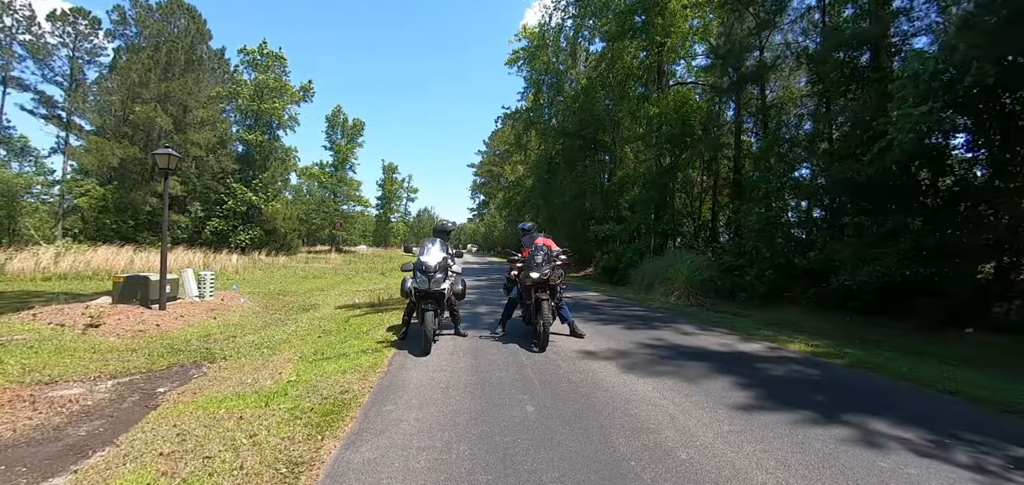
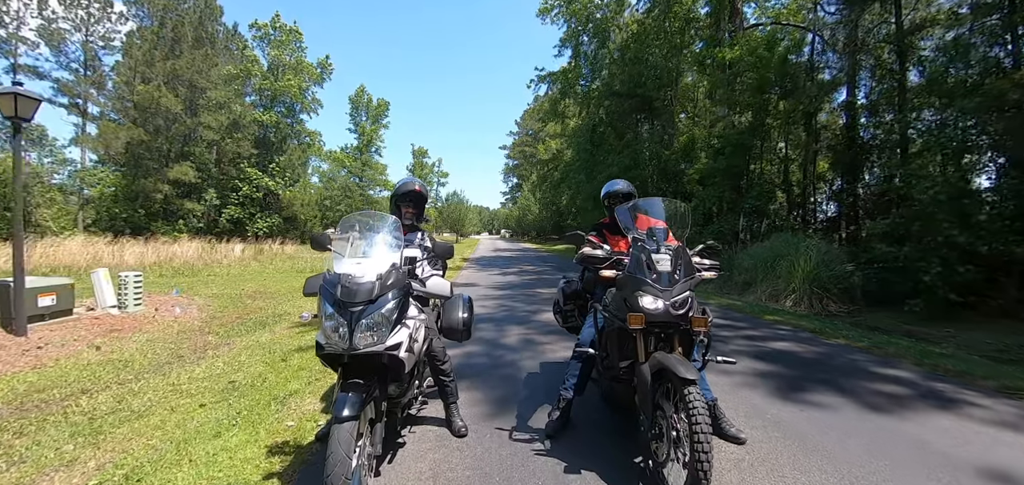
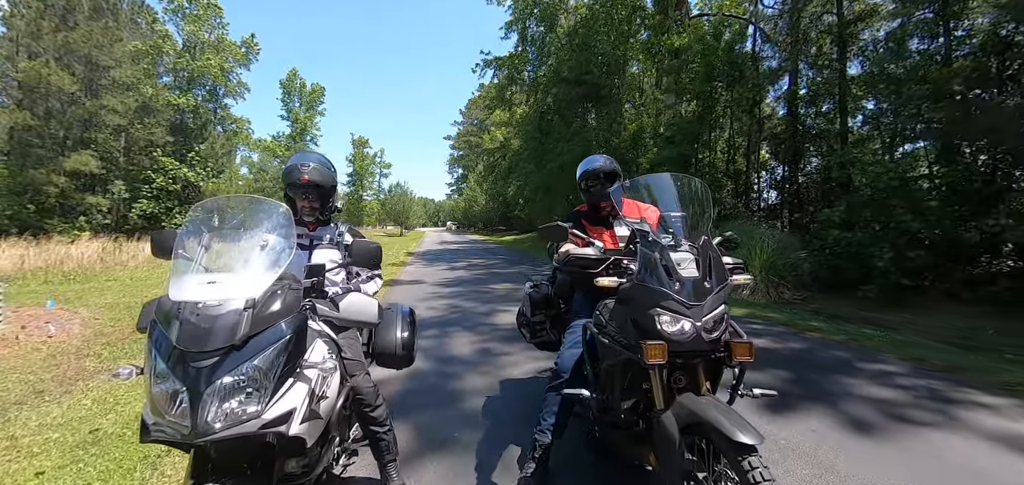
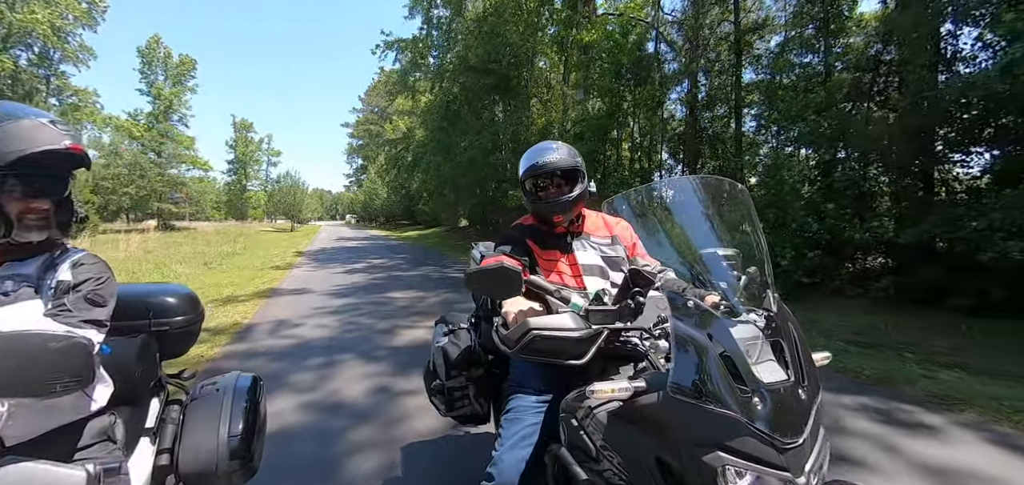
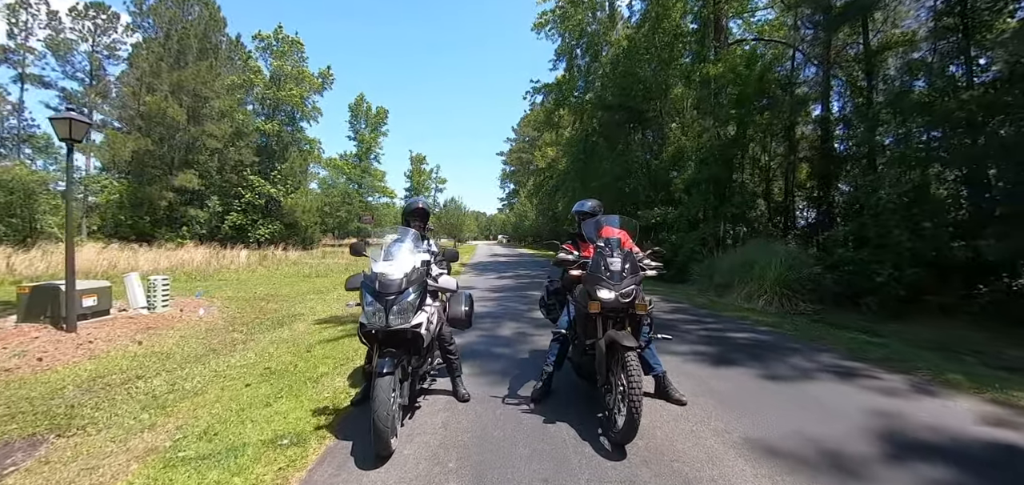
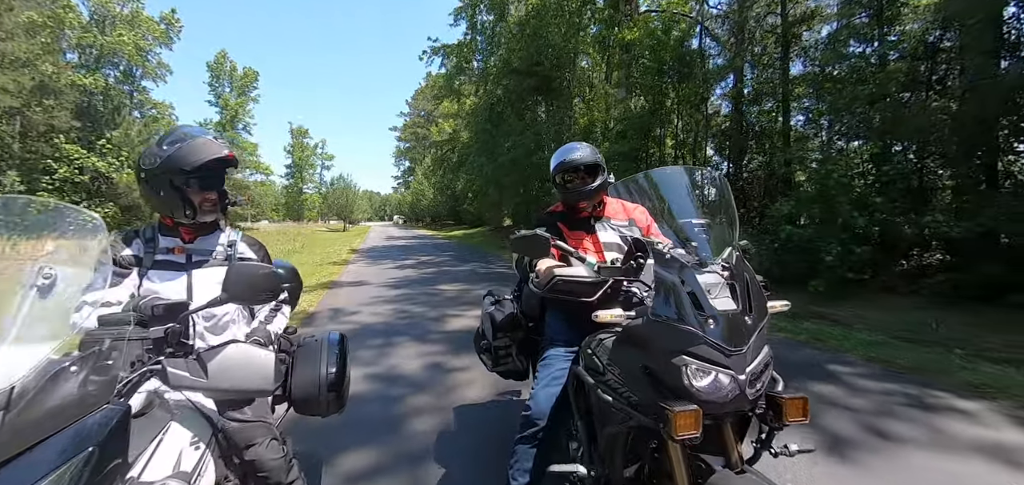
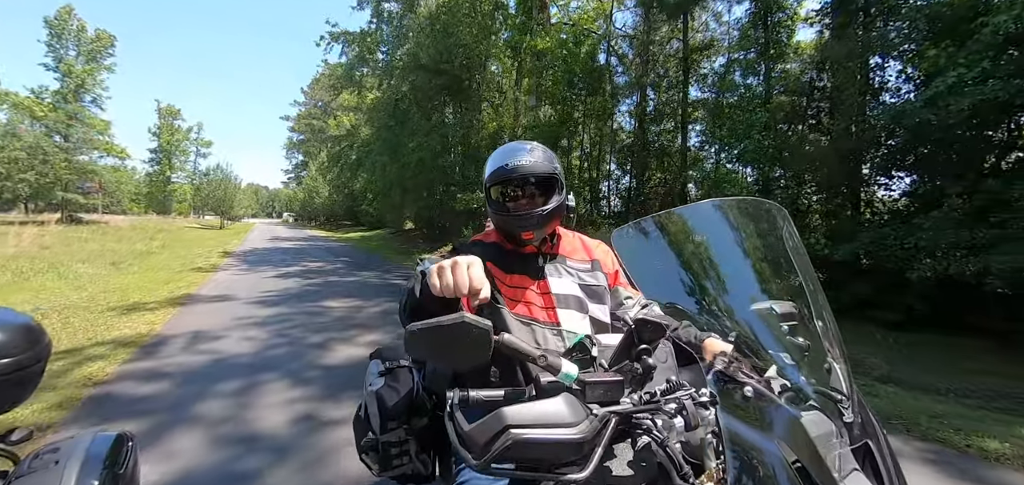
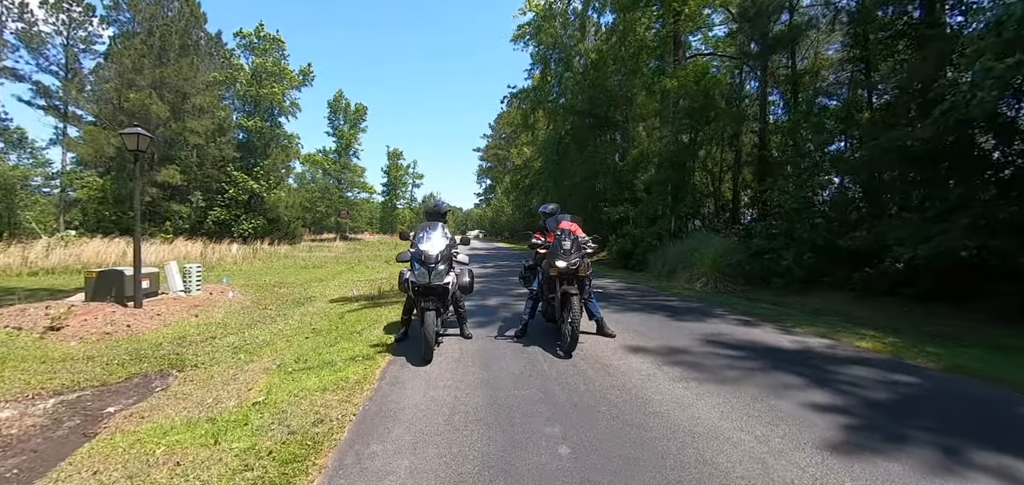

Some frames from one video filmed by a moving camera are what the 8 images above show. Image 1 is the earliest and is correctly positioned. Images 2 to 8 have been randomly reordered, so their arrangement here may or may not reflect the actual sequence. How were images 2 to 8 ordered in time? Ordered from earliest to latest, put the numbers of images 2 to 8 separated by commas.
8, 5, 2, 3, 6, 4, 7
